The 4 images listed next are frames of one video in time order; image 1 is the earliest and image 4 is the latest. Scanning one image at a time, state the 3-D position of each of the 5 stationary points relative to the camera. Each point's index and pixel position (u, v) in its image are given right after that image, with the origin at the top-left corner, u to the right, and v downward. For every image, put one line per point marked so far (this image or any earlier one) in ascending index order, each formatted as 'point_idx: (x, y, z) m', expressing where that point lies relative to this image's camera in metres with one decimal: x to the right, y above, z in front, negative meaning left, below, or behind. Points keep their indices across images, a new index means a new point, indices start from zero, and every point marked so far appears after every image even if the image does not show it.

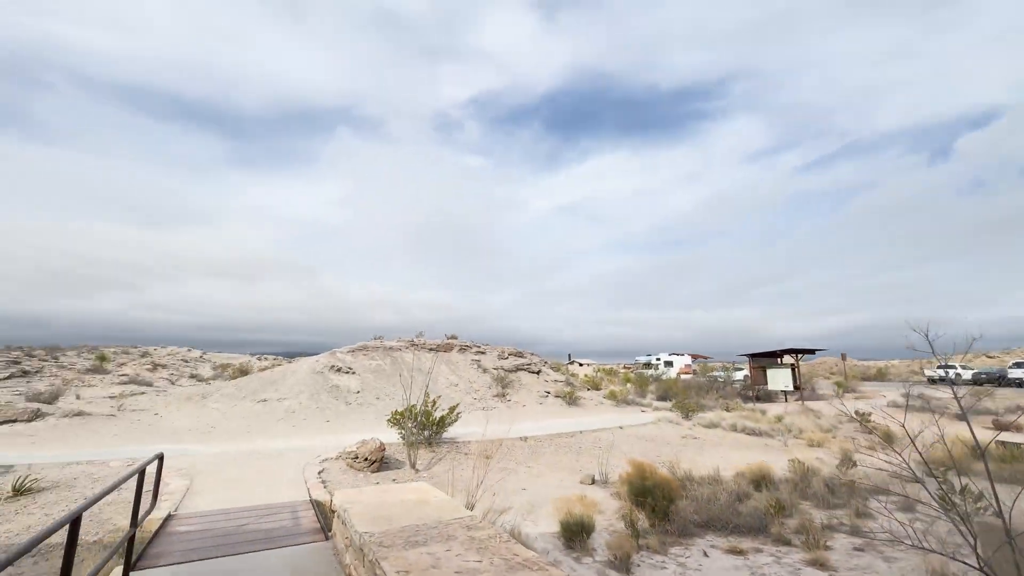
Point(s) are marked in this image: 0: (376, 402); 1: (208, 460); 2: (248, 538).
0: (-4.9, -4.1, +16.2) m
1: (-5.9, -3.3, +8.7) m
2: (-2.8, -2.7, +4.8) m
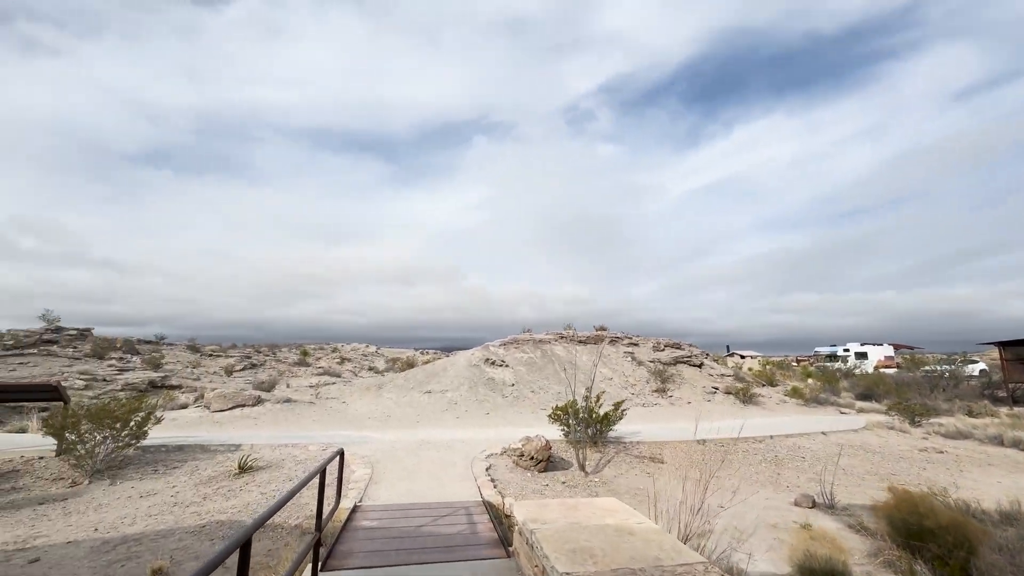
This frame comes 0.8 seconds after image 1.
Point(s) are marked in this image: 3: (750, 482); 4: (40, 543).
0: (+0.7, -3.8, +15.9) m
1: (-2.6, -3.3, +9.1) m
2: (-0.8, -2.5, +4.4) m
3: (+4.2, -3.4, +7.8) m
4: (-5.4, -2.9, +5.2) m
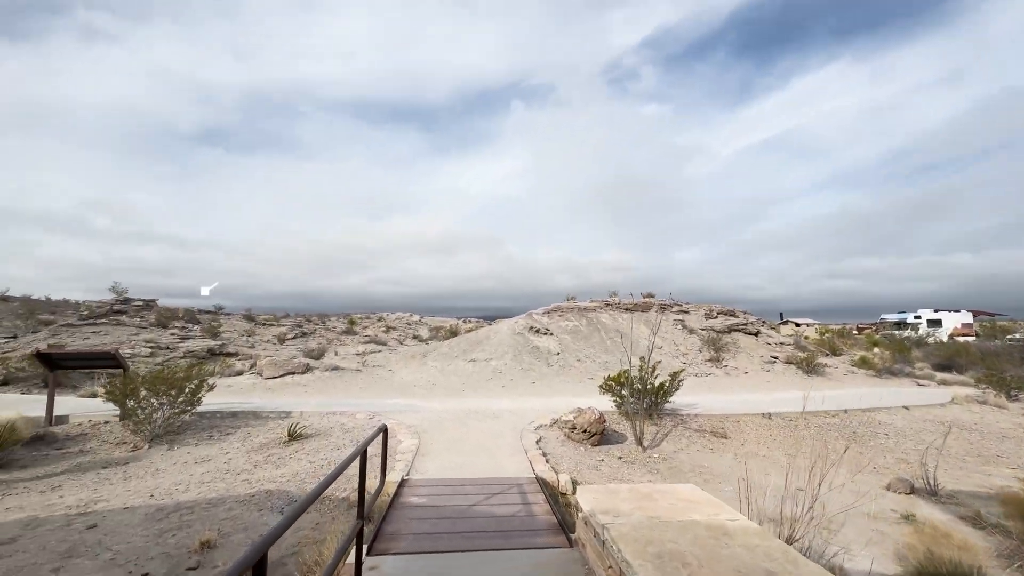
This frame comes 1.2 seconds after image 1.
0: (+2.3, -2.6, +15.4) m
1: (-1.6, -2.6, +8.9) m
2: (-0.3, -2.1, +4.0) m
3: (+5.0, -2.7, +7.0) m
4: (-4.8, -2.6, +5.2) m
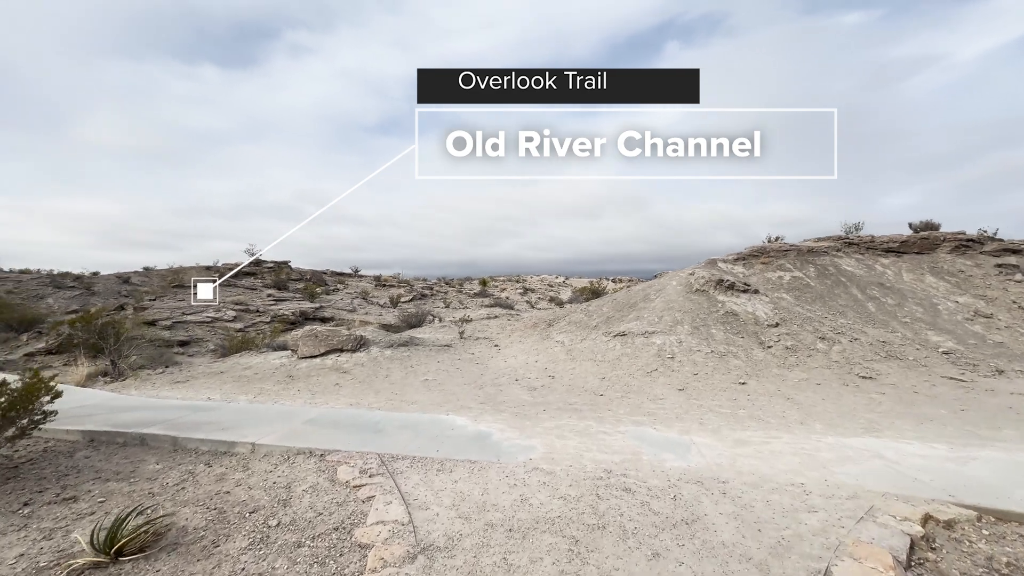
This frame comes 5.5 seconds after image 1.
0: (+5.7, -1.0, +8.2) m
1: (0.0, -1.6, +3.4) m
2: (-0.5, -1.5, -1.7) m
3: (+5.5, -1.8, -0.6) m
4: (-4.3, -1.9, +0.9) m
